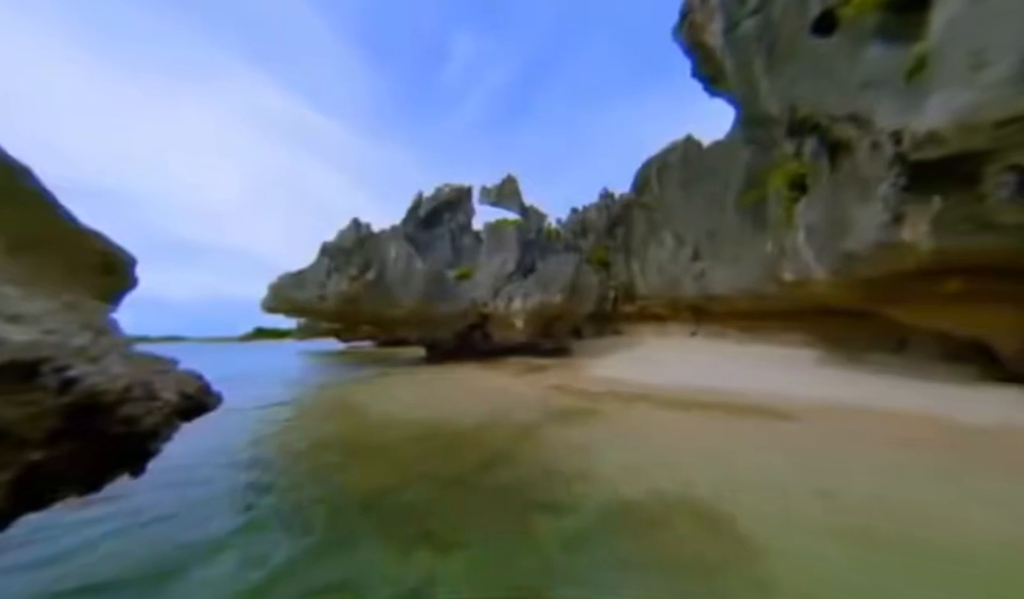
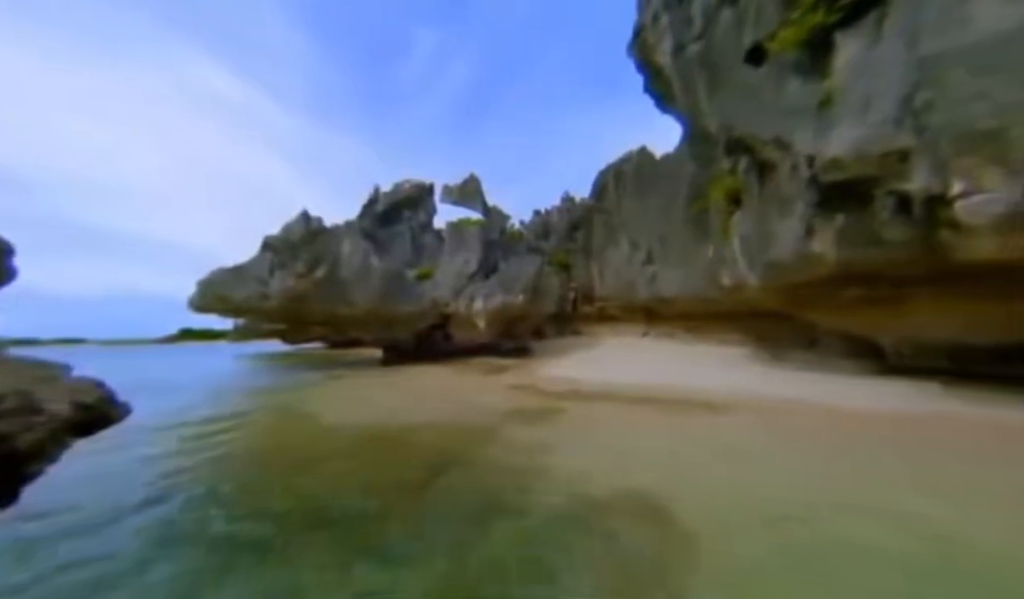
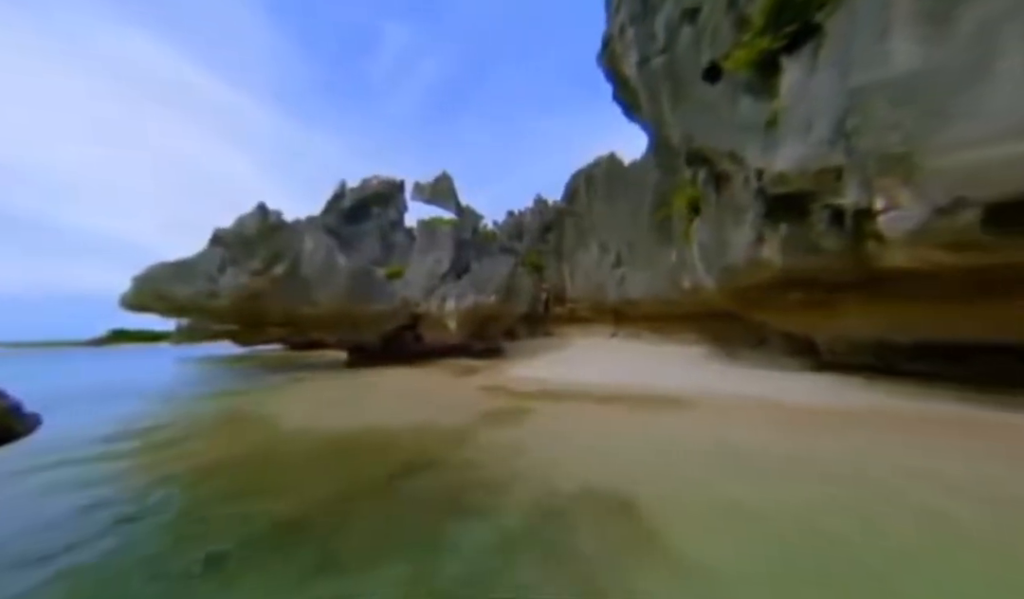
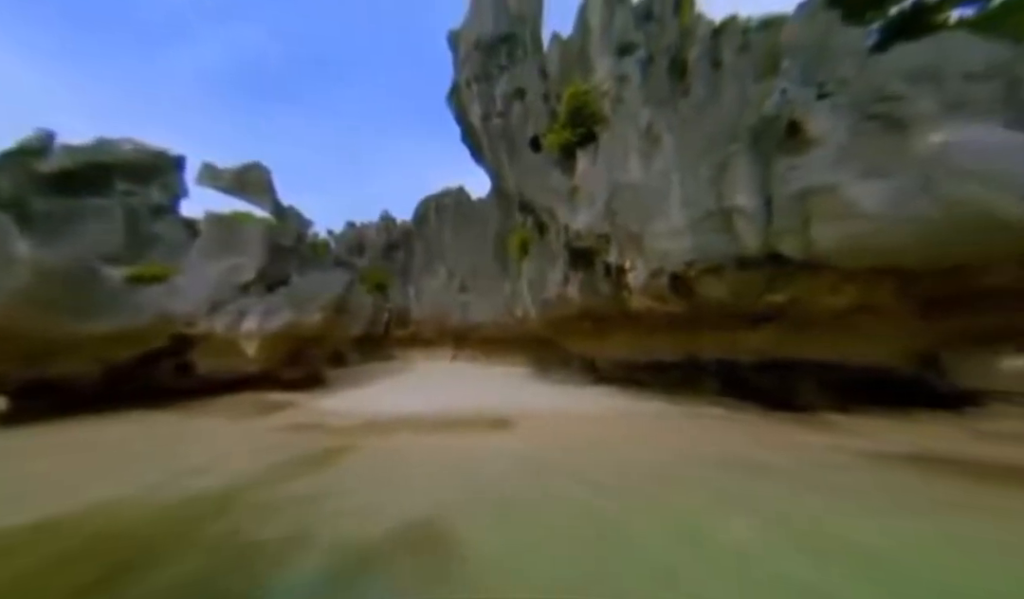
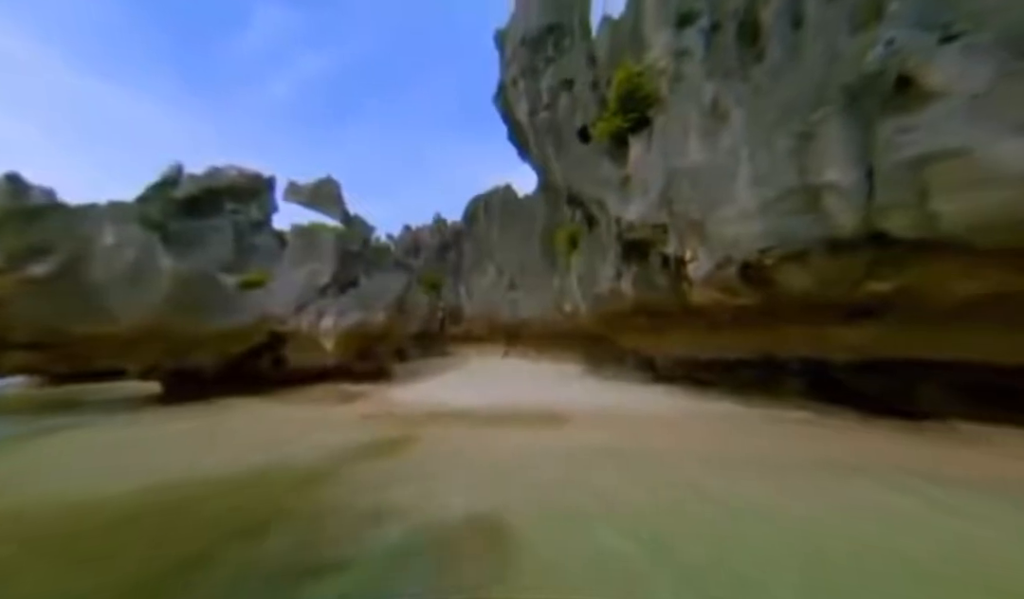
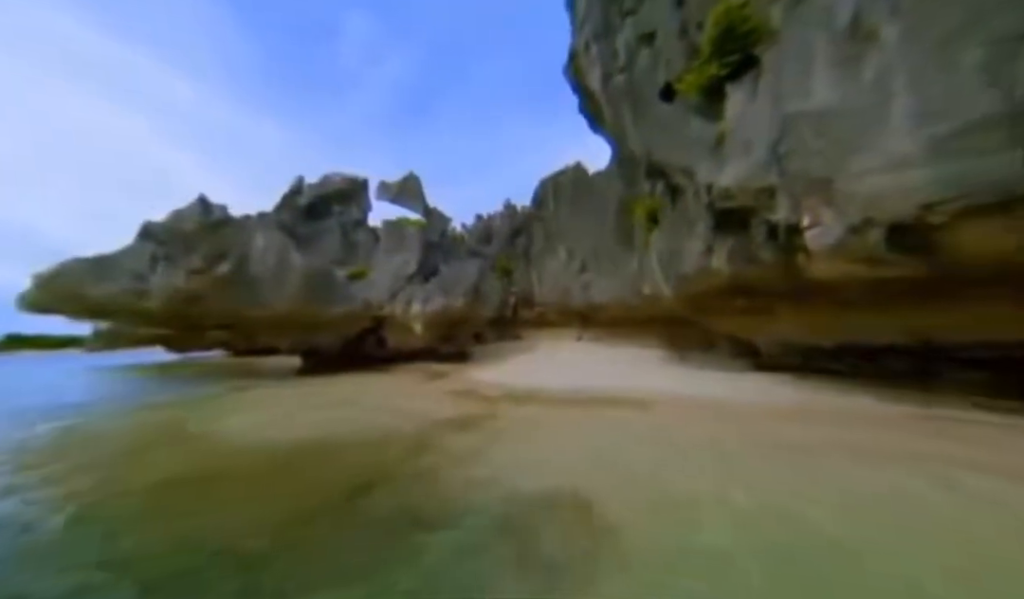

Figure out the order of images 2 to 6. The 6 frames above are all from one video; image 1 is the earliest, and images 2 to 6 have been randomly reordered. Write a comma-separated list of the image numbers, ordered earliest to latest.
2, 3, 6, 5, 4
